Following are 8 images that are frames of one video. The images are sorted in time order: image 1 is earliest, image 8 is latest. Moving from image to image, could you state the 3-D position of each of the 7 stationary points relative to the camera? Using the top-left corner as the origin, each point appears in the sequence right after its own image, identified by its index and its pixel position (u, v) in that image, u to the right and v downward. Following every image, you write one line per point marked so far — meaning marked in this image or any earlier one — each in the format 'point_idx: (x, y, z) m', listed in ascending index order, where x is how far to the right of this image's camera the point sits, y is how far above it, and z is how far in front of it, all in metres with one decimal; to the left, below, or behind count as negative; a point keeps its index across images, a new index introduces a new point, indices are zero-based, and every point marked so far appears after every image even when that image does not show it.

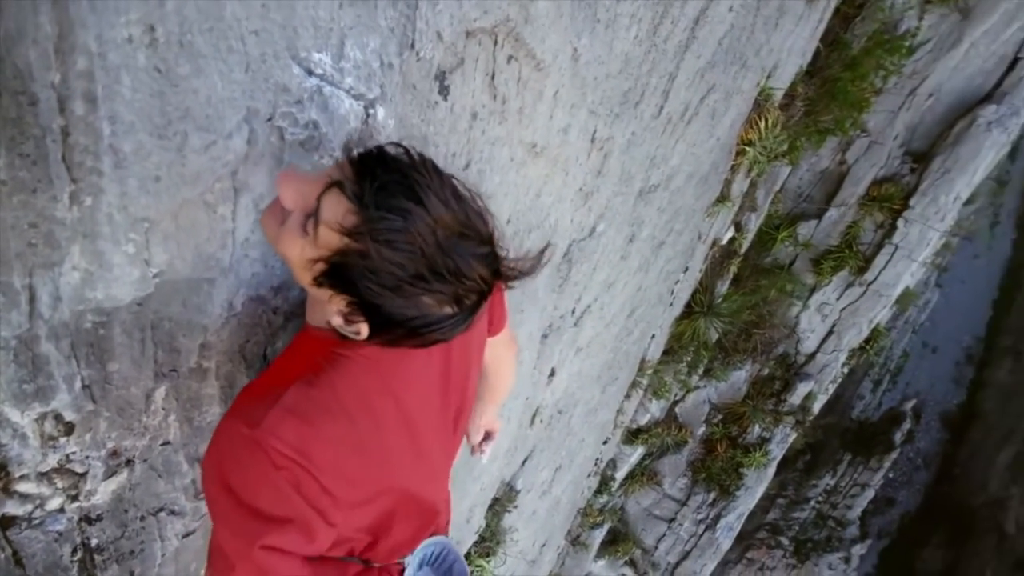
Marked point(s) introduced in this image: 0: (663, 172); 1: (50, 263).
0: (+0.9, +0.7, +4.7) m
1: (-0.8, +0.1, +1.4) m
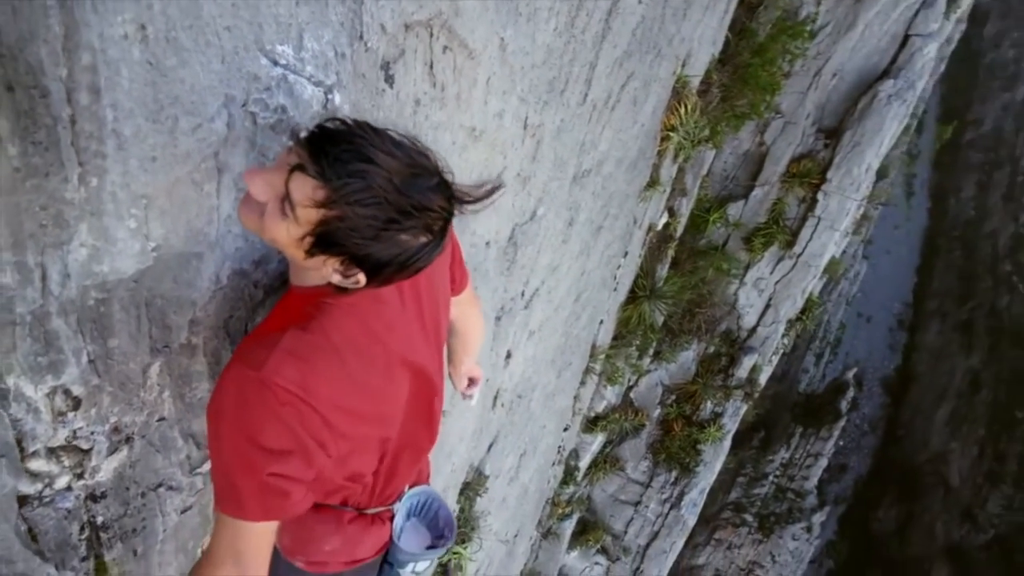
0: (+0.5, +0.8, +5.0) m
1: (-0.9, +0.1, +1.5) m
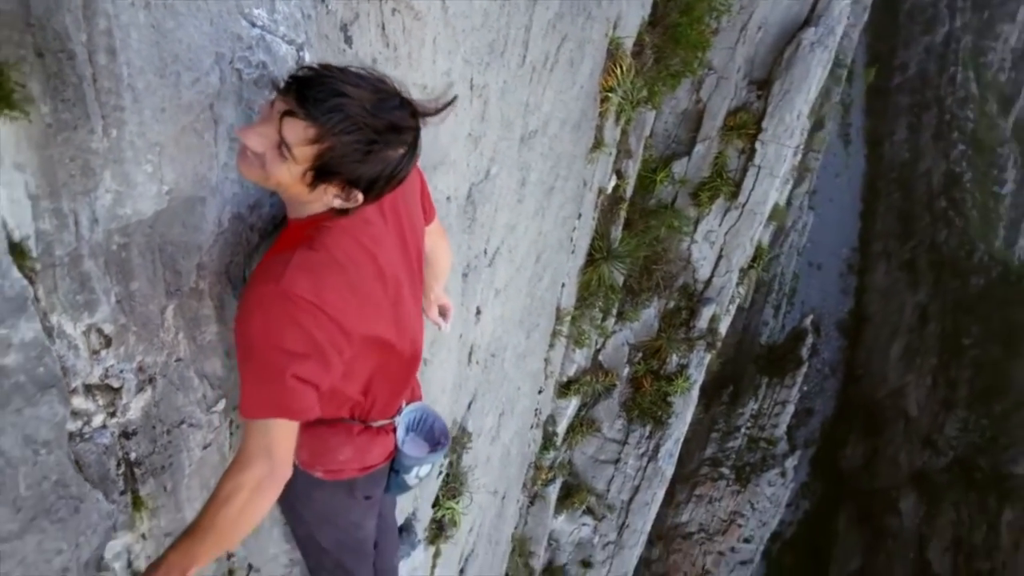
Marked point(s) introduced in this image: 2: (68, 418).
0: (+0.2, +1.1, +5.3) m
1: (-0.9, +0.2, +1.8) m
2: (-1.1, -0.3, +2.1) m
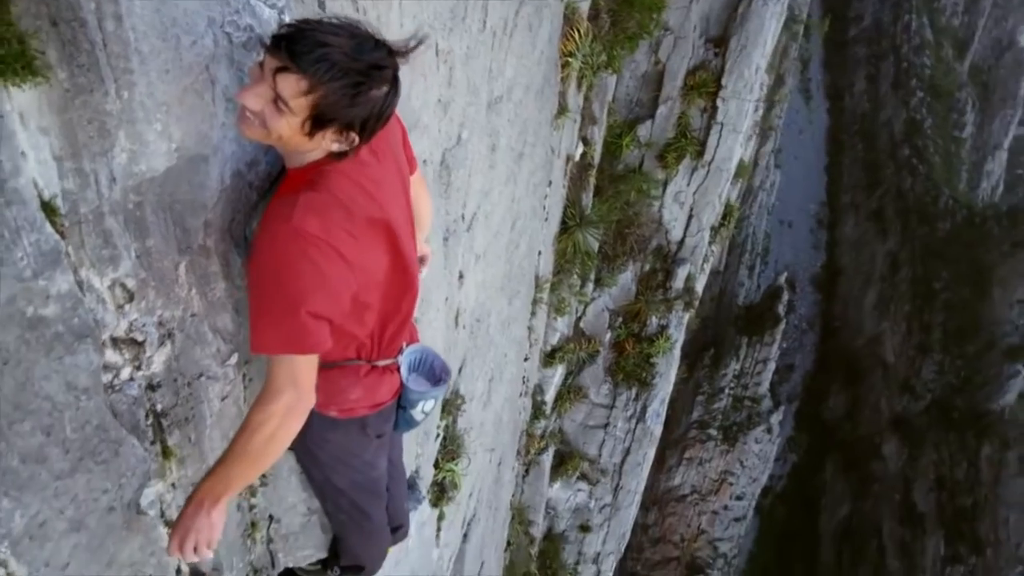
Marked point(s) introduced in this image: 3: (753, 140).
0: (-0.1, +1.4, +5.5) m
1: (-1.0, +0.3, +1.9) m
2: (-1.2, -0.2, +2.3) m
3: (+3.3, +1.9, +11.1) m
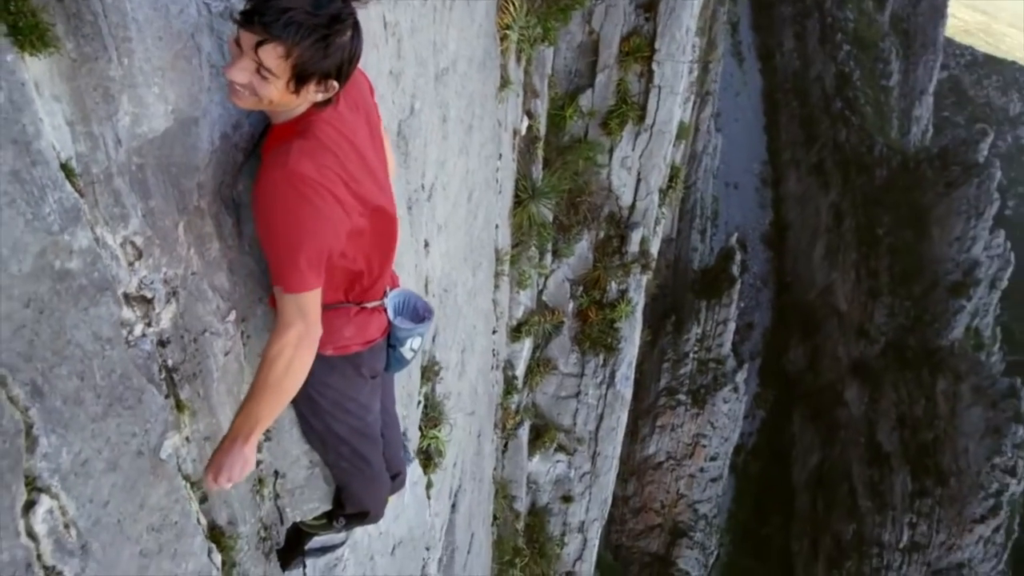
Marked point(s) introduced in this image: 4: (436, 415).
0: (-0.5, +1.7, +5.7) m
1: (-1.1, +0.5, +2.1) m
2: (-1.2, -0.1, +2.5) m
3: (+2.5, +2.6, +11.5) m
4: (-0.7, -1.1, +6.9) m
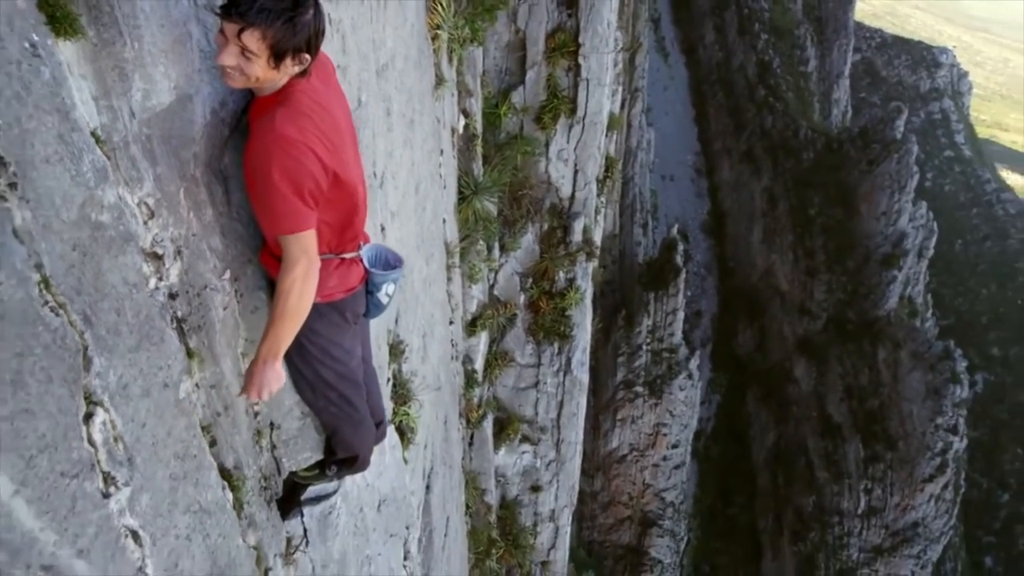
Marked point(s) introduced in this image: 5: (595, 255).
0: (-1.0, +1.8, +6.2) m
1: (-1.2, +0.6, +2.6) m
2: (-1.3, 0.0, +2.9) m
3: (+1.6, +2.9, +12.2) m
4: (-1.0, -1.0, +7.3) m
5: (+1.3, +0.4, +12.1) m
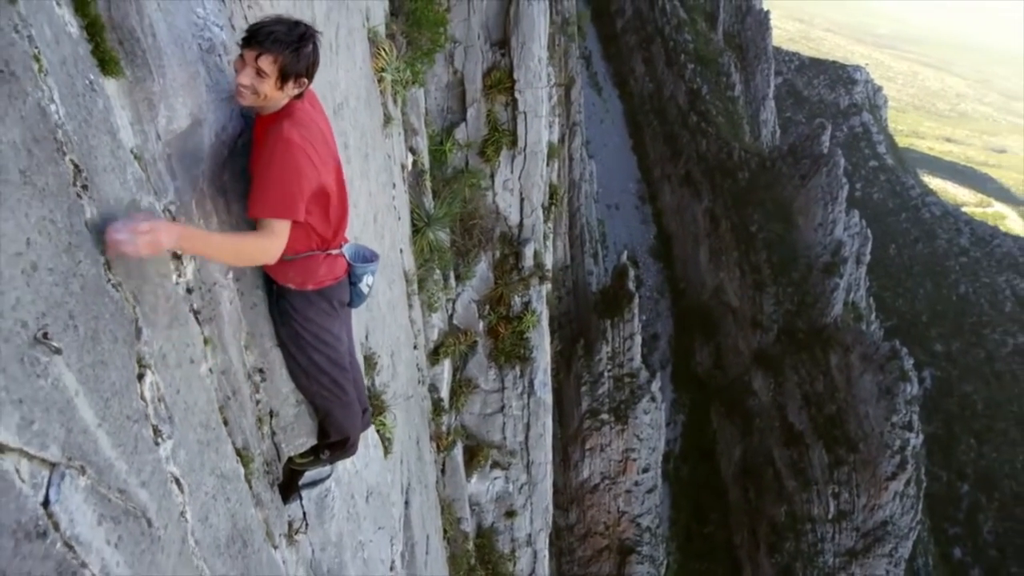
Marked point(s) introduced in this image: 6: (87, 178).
0: (-1.5, +1.7, +6.9) m
1: (-1.5, +0.7, +3.2) m
2: (-1.5, +0.1, +3.5) m
3: (+0.7, +2.7, +13.1) m
4: (-1.3, -1.1, +7.9) m
5: (+0.6, +0.1, +12.9) m
6: (-1.5, +0.4, +2.8) m
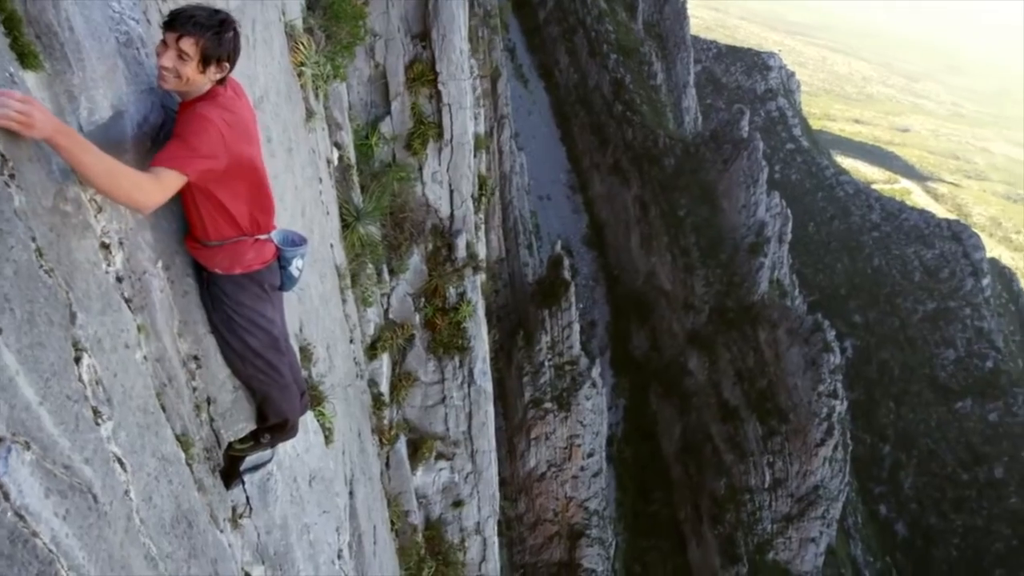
0: (-2.2, +1.8, +7.0) m
1: (-1.8, +0.7, +3.3) m
2: (-1.9, +0.1, +3.6) m
3: (-0.6, +2.9, +13.3) m
4: (-1.9, -1.1, +8.0) m
5: (-0.5, +0.3, +13.1) m
6: (-1.8, +0.4, +2.9) m
